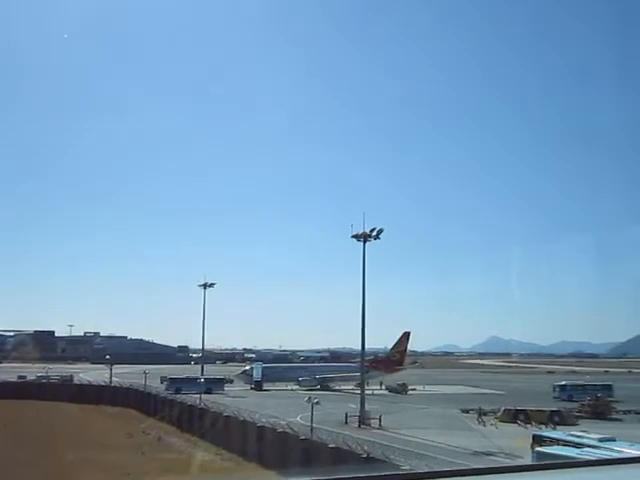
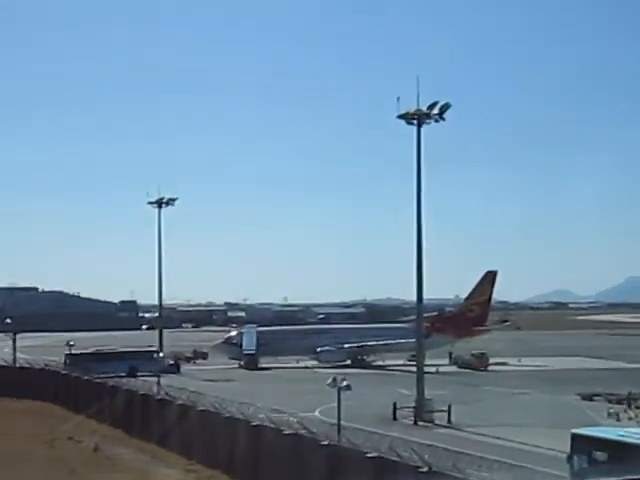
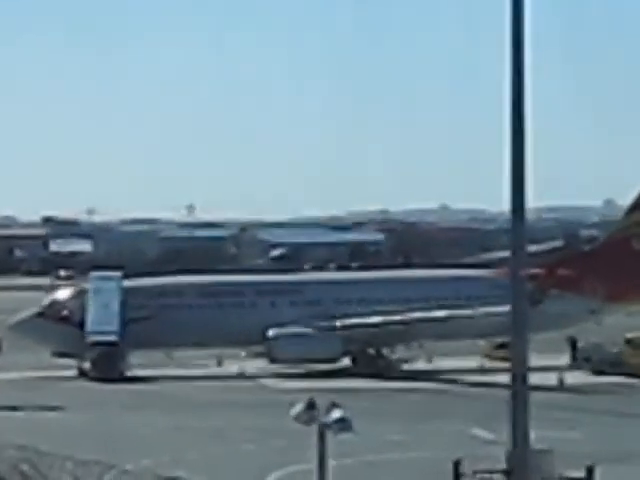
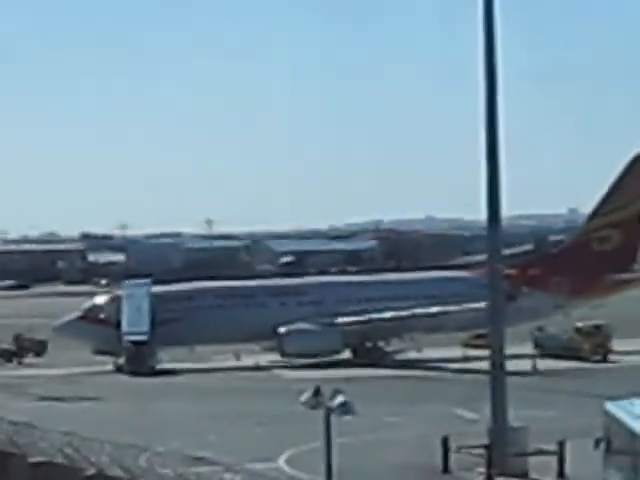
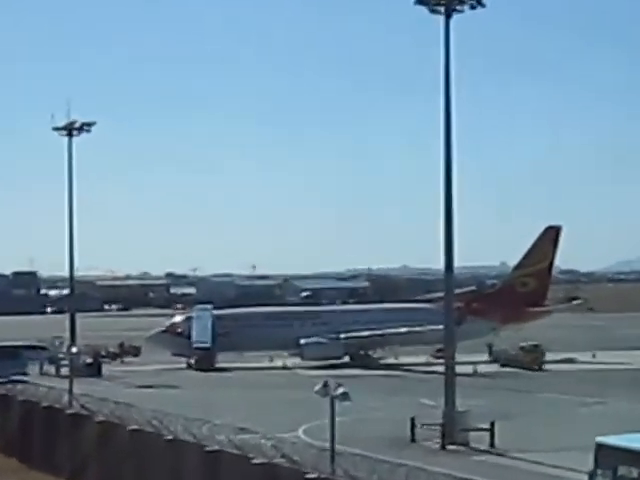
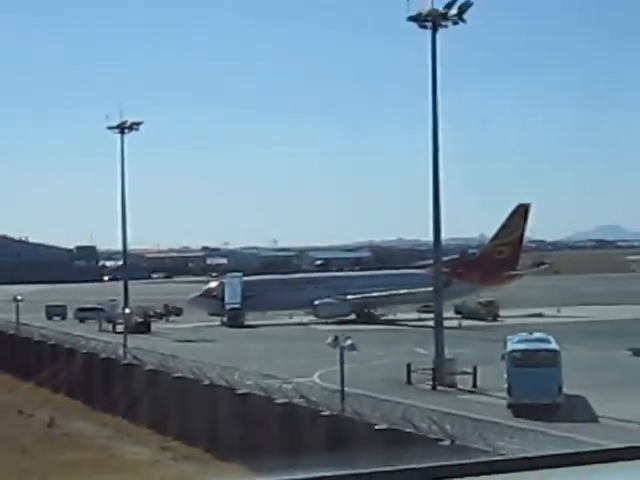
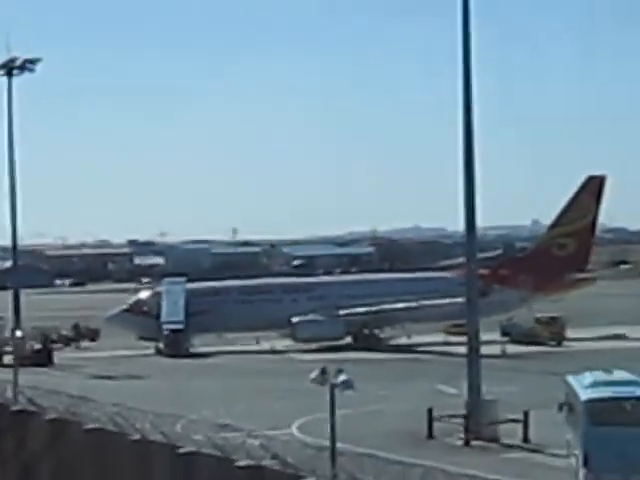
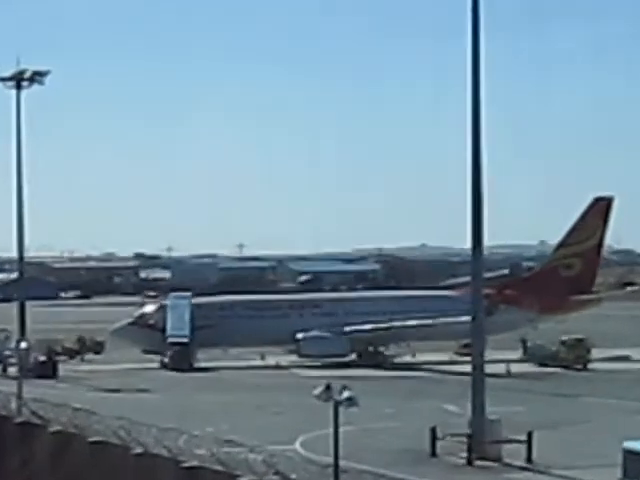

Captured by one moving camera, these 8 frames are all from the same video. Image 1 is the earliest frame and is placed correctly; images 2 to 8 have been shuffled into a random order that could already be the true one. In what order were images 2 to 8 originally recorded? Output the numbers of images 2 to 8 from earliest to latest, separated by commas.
2, 5, 8, 3, 4, 7, 6
